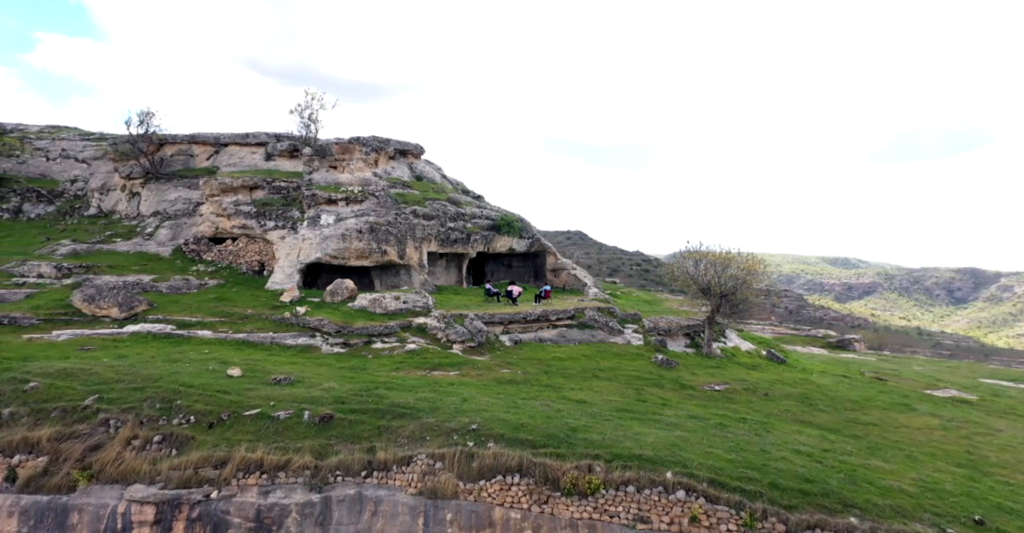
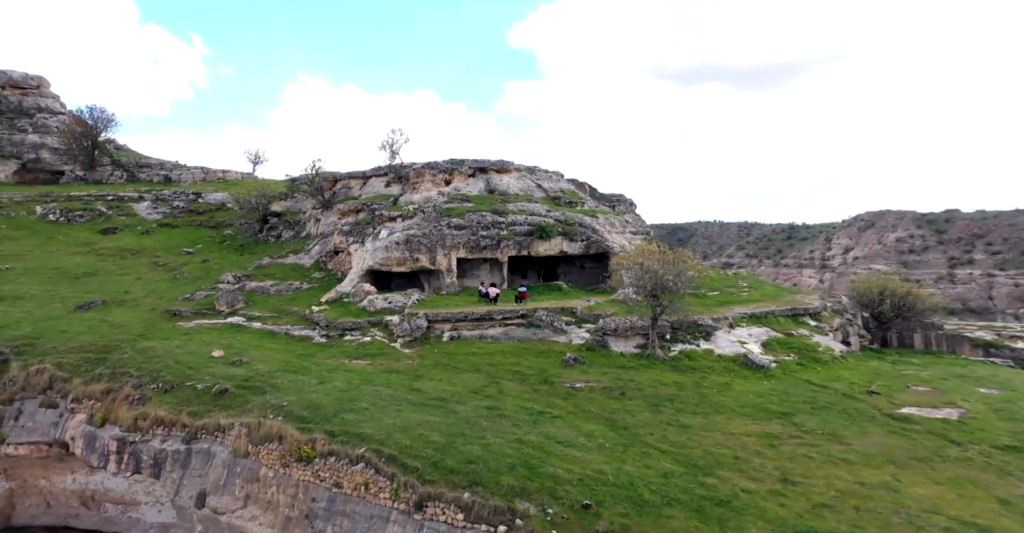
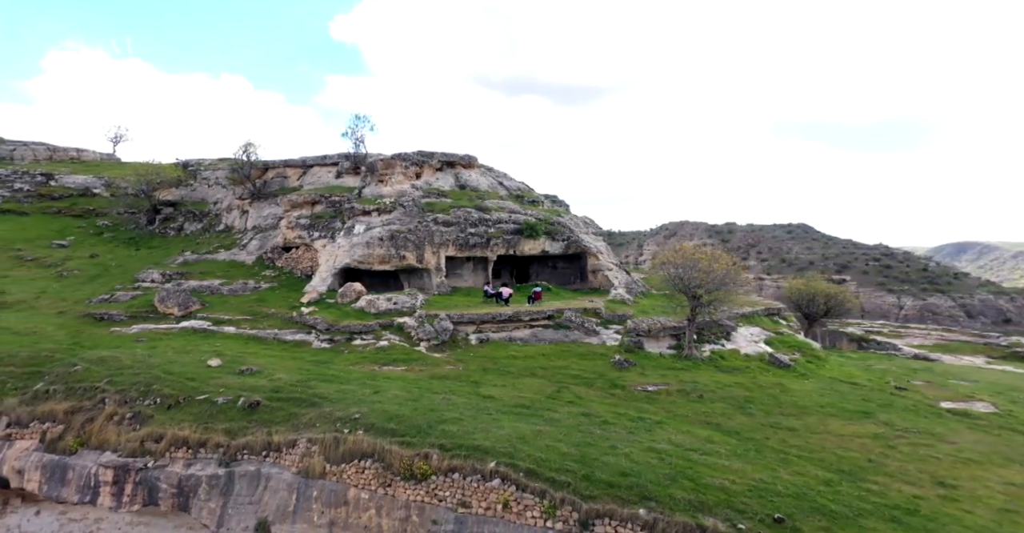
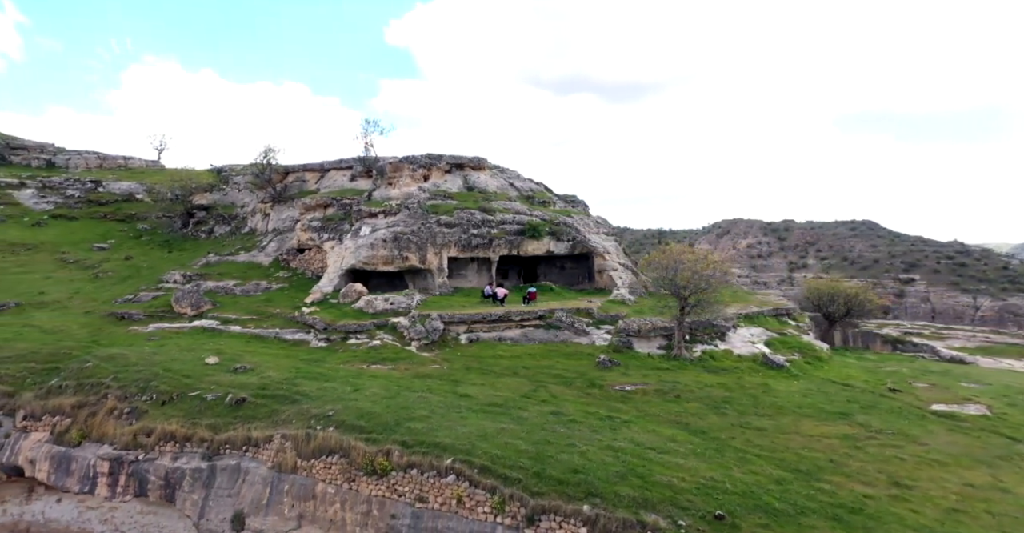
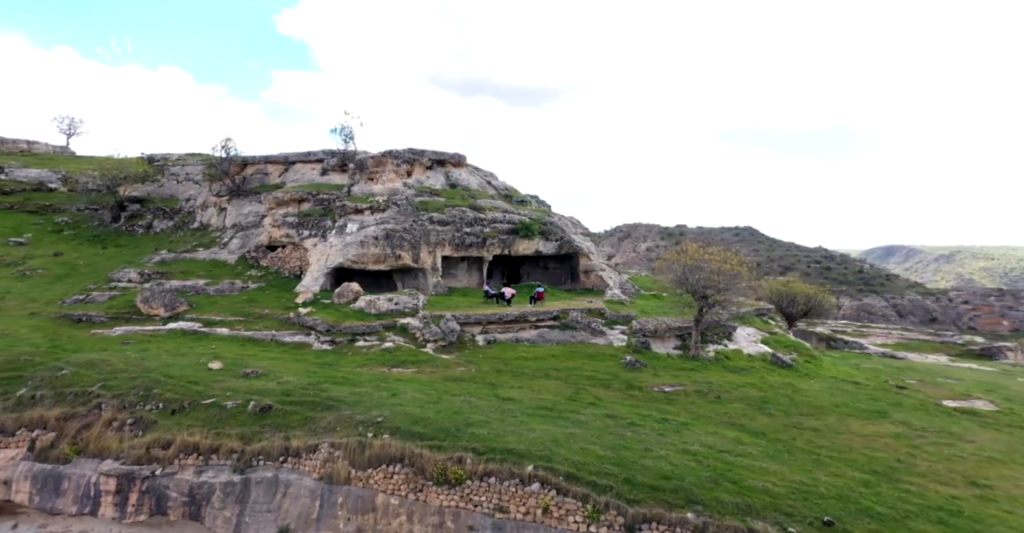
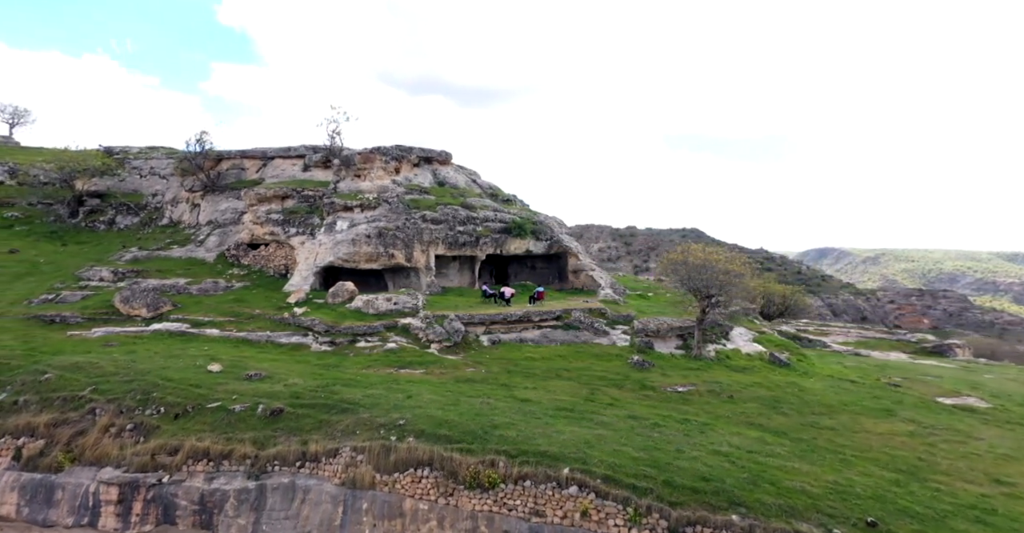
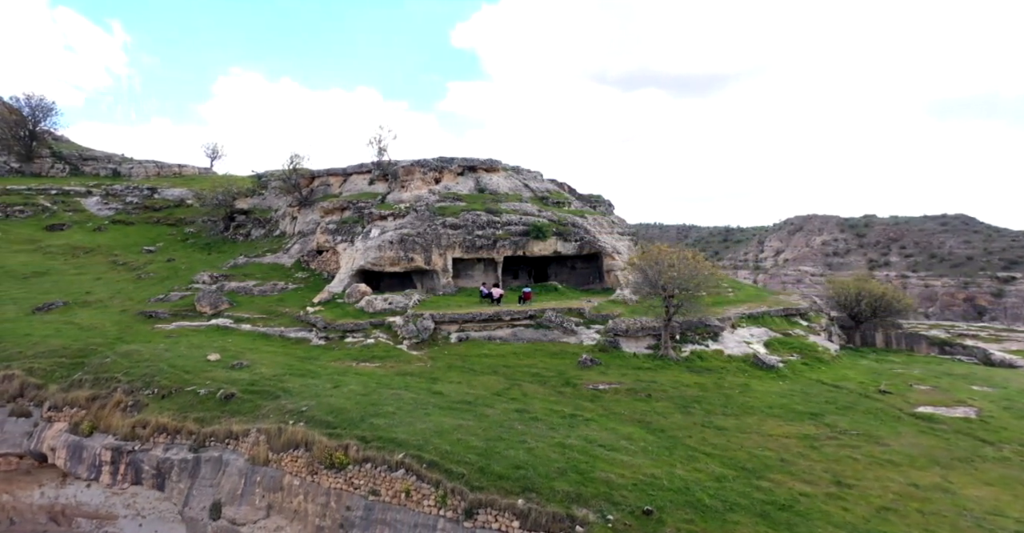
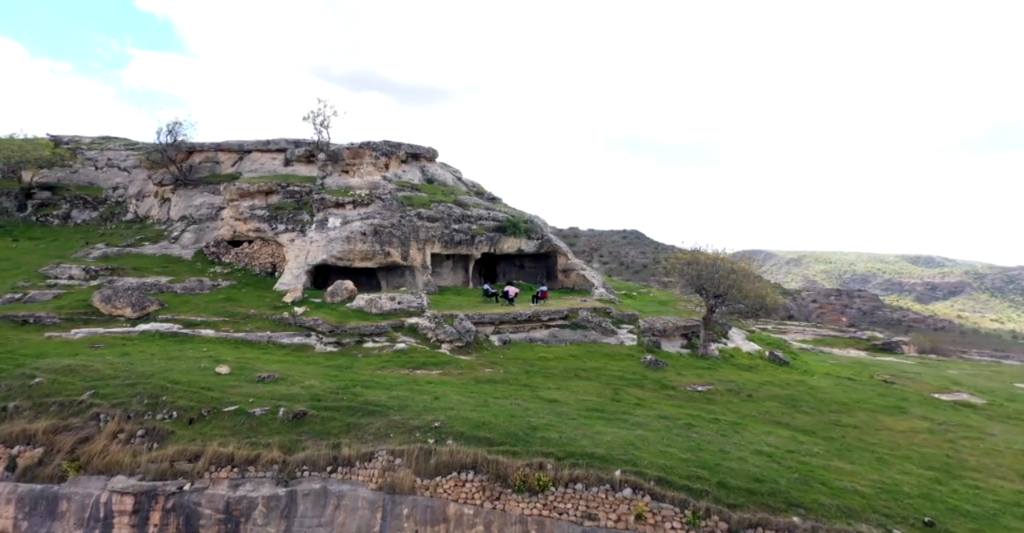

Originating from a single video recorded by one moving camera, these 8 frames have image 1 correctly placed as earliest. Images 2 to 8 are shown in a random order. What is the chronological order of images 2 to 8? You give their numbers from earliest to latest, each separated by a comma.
8, 6, 5, 3, 4, 7, 2
